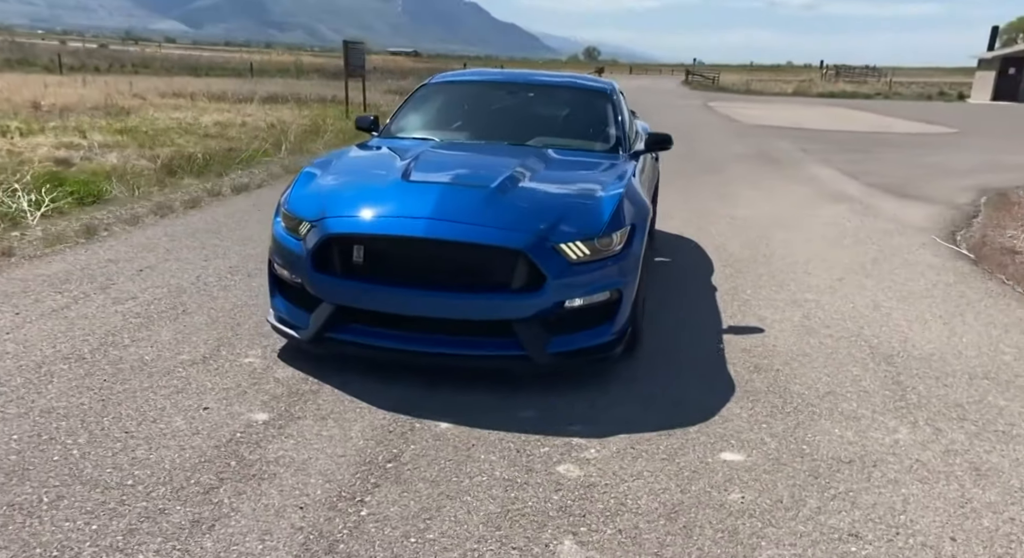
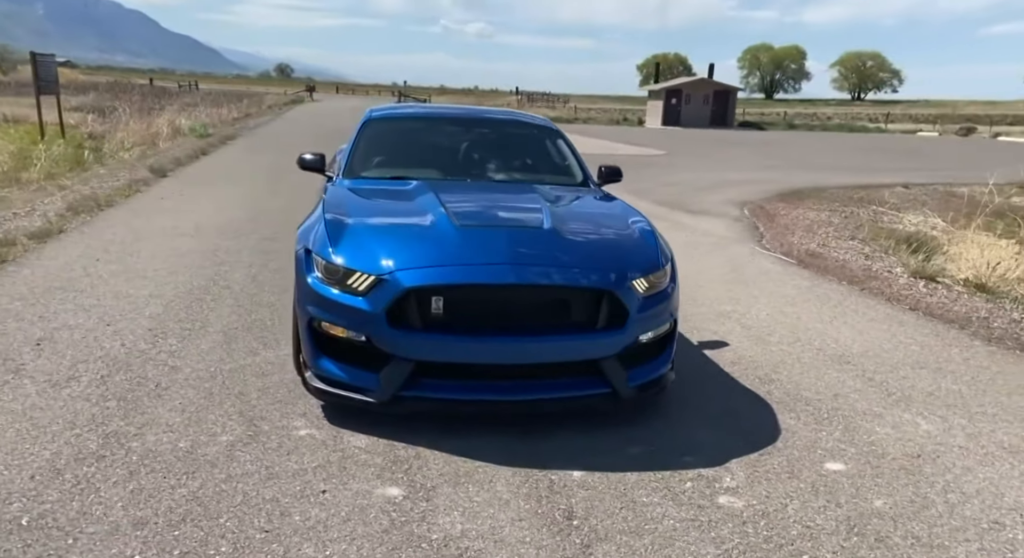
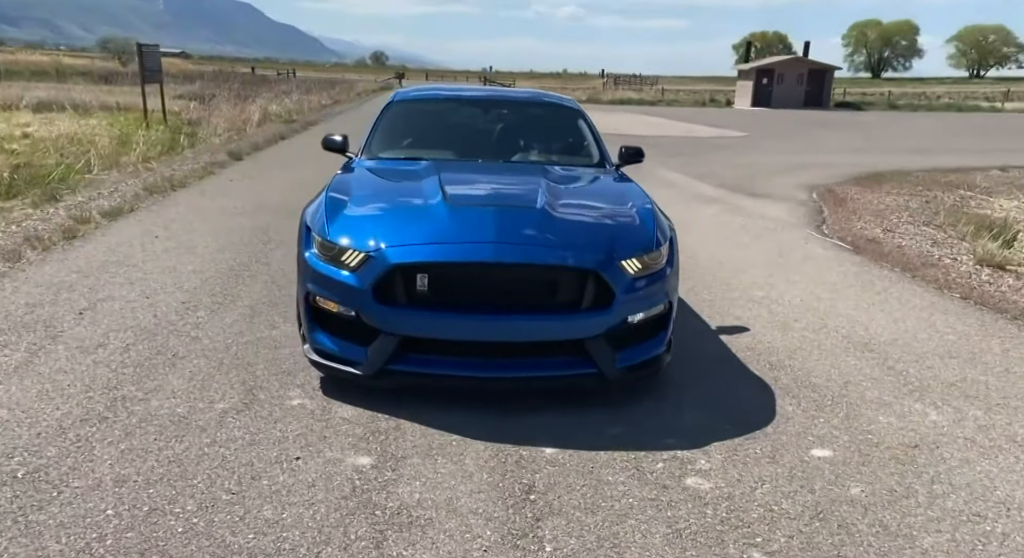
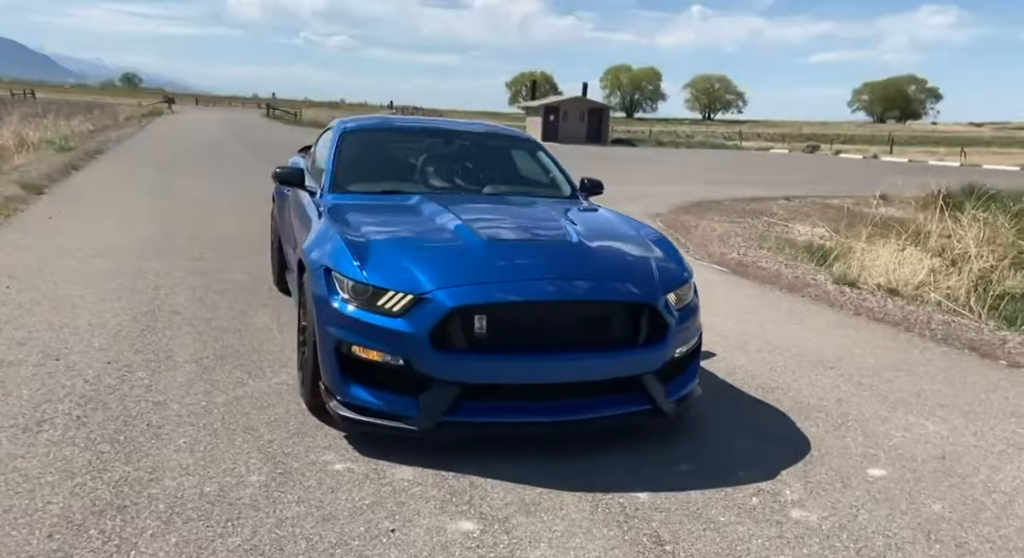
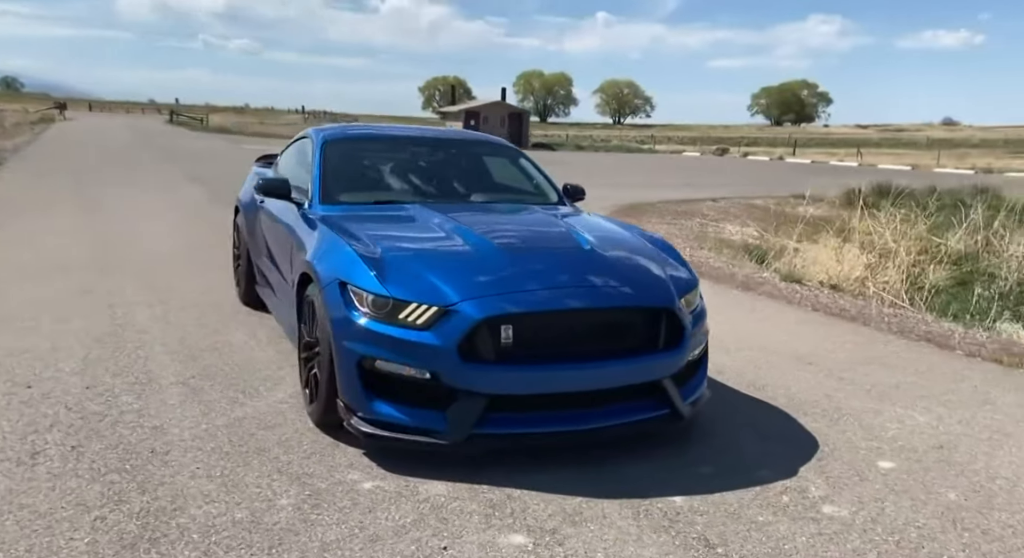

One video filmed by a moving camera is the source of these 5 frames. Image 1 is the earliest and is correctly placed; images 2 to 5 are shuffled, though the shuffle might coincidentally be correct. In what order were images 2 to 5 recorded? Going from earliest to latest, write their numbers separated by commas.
3, 2, 4, 5
